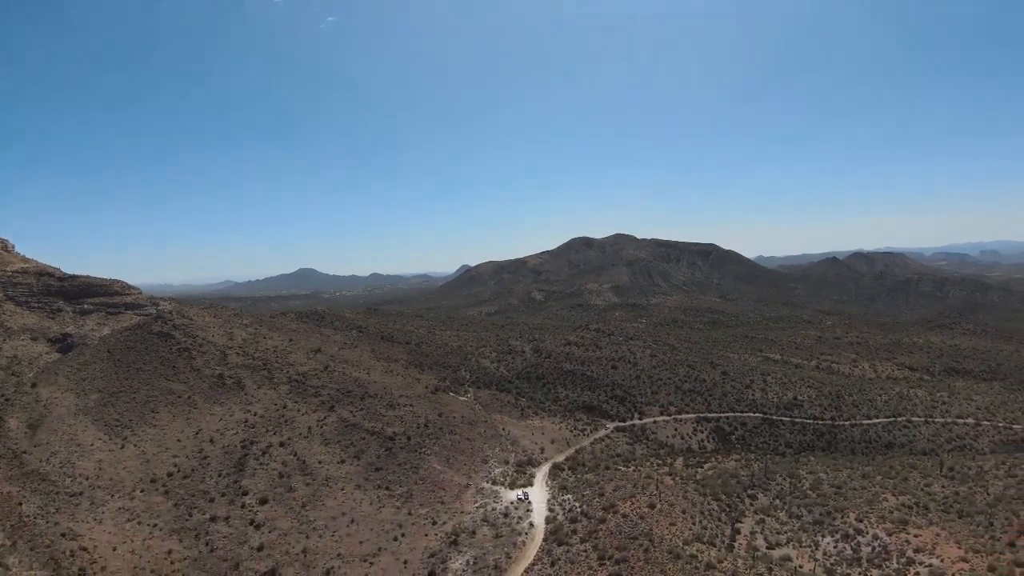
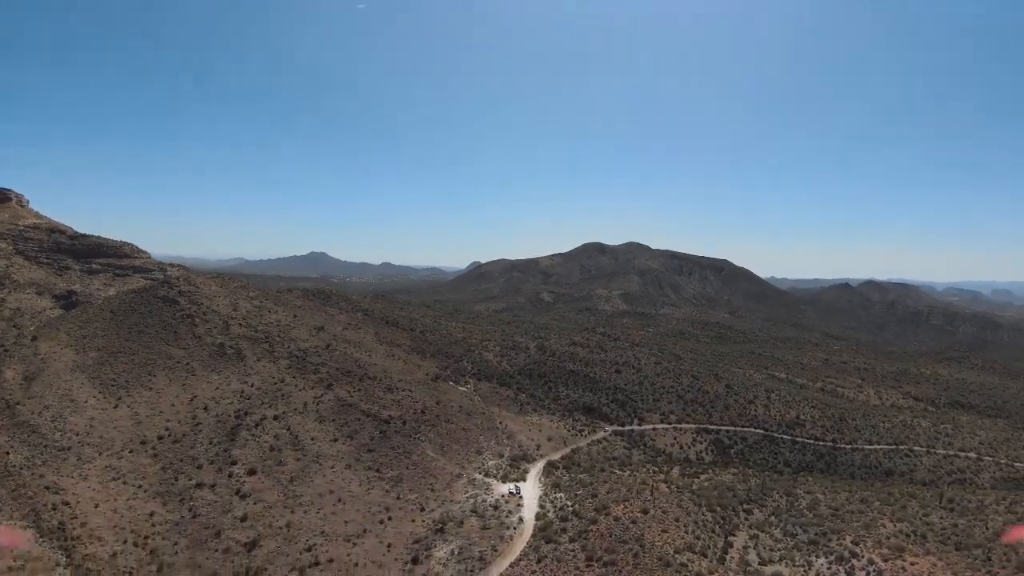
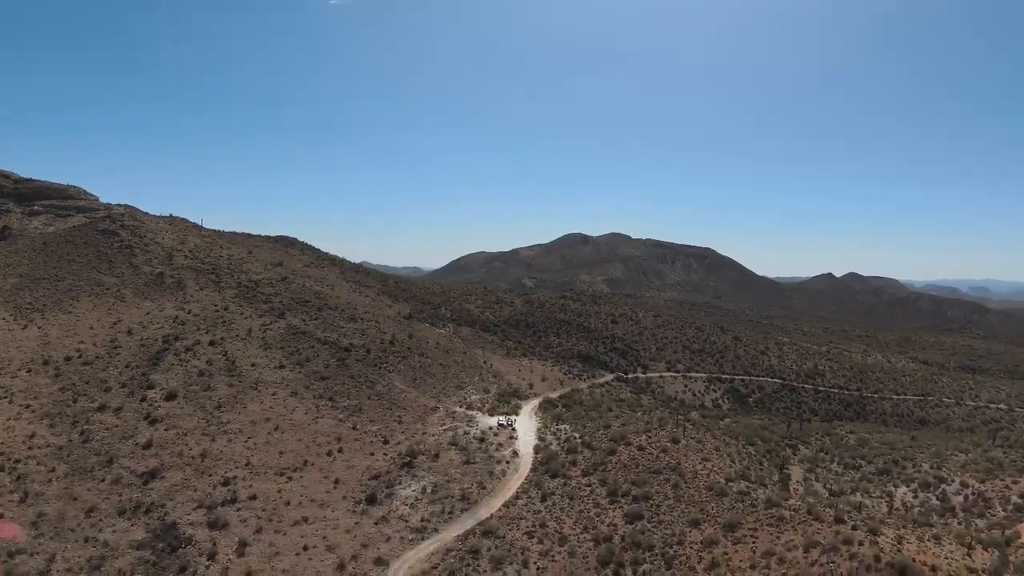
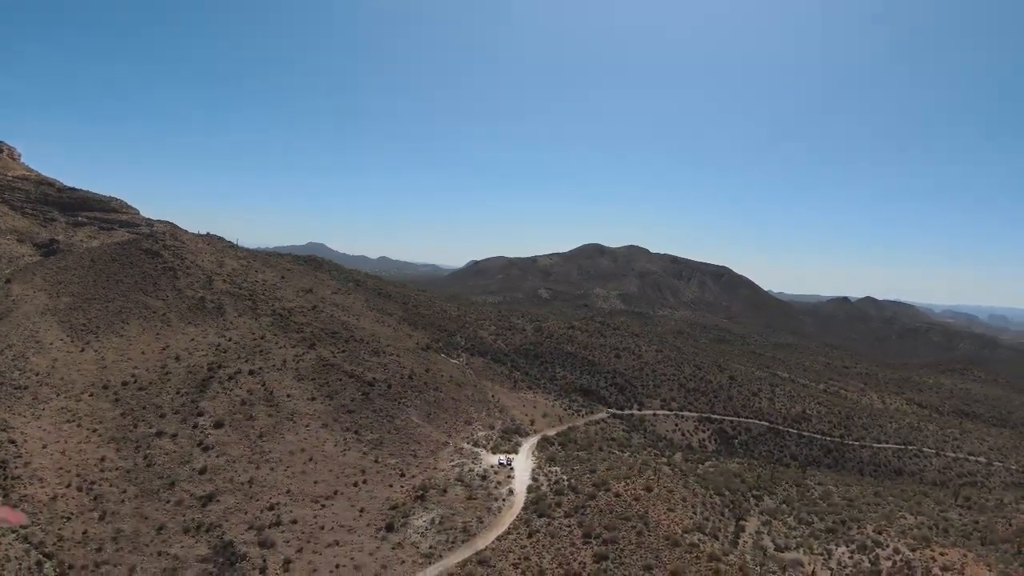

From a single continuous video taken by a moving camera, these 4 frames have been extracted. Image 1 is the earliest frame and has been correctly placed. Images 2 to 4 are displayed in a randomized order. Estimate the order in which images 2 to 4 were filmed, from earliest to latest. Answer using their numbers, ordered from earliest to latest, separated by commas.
2, 4, 3
